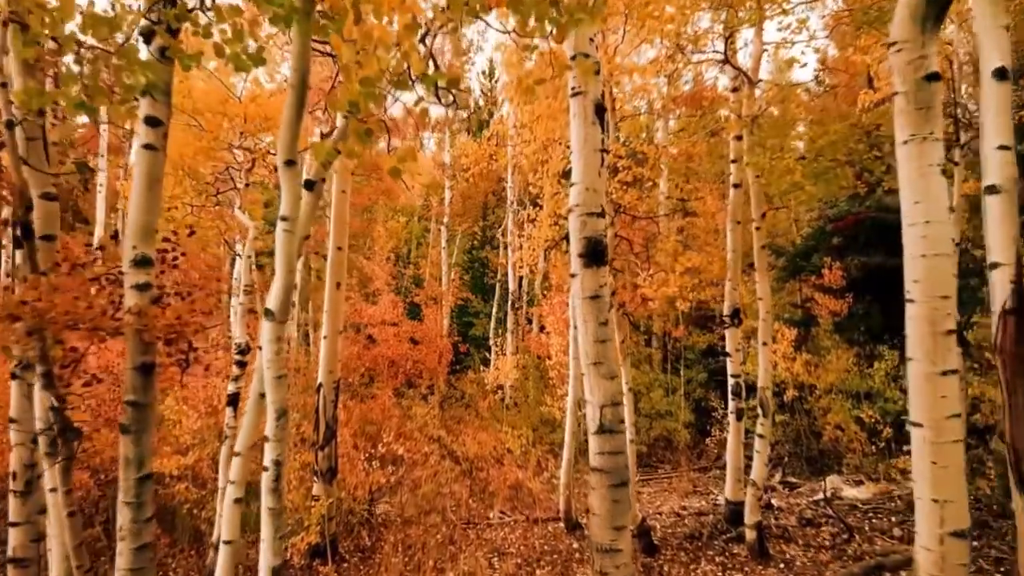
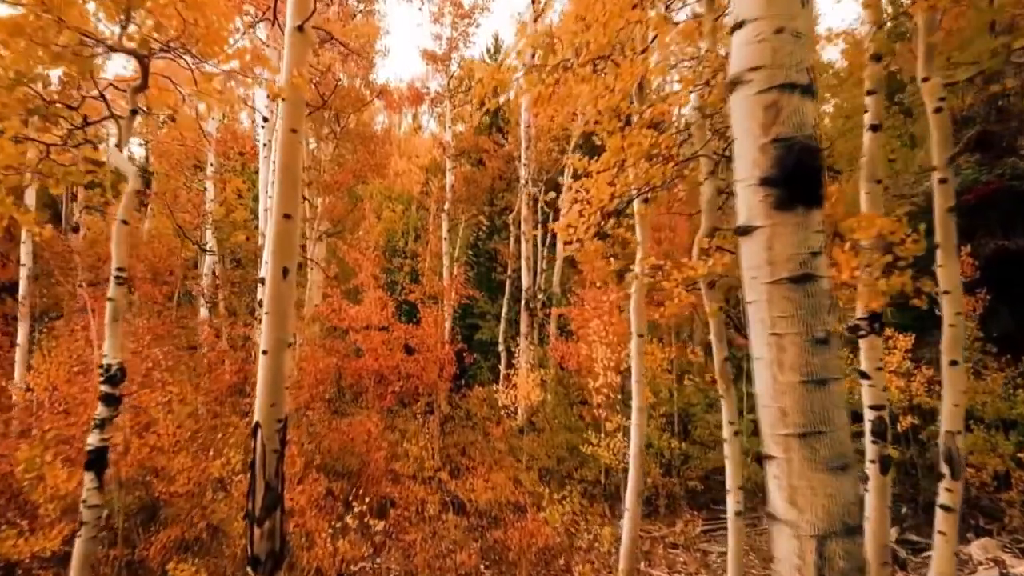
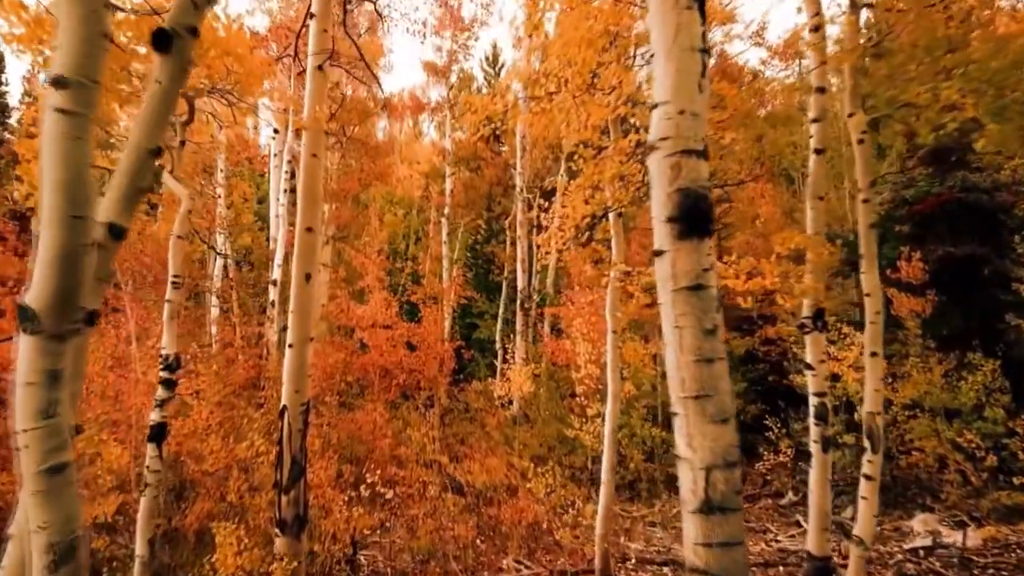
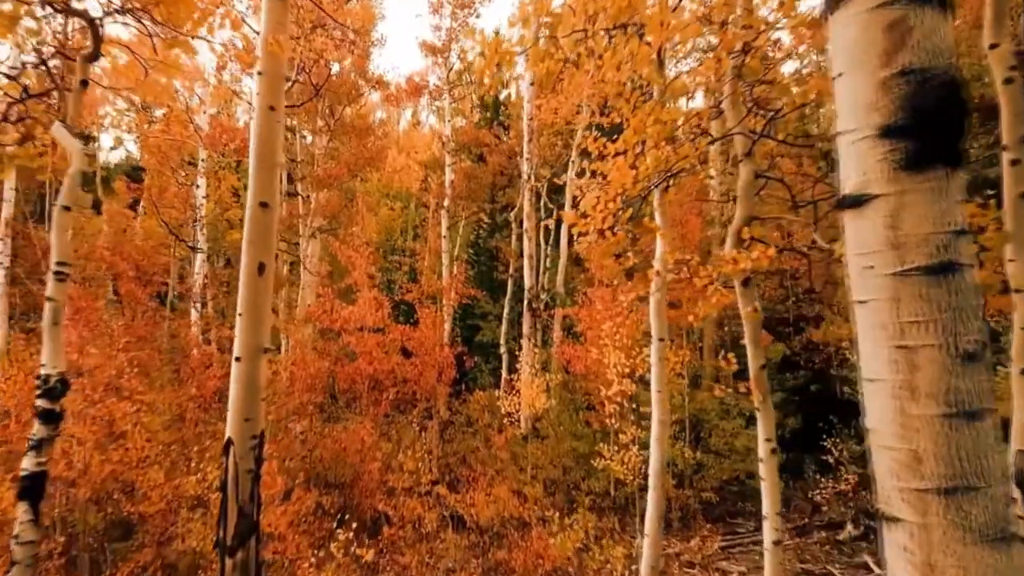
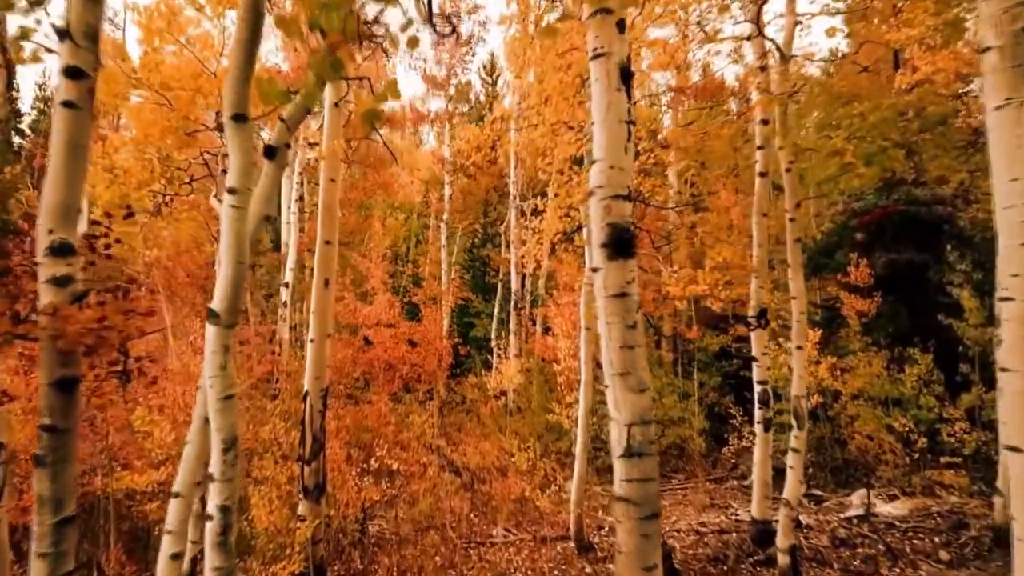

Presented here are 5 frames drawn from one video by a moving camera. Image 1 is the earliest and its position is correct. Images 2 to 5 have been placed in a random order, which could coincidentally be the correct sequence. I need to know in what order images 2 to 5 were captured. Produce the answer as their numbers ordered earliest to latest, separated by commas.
5, 3, 2, 4
